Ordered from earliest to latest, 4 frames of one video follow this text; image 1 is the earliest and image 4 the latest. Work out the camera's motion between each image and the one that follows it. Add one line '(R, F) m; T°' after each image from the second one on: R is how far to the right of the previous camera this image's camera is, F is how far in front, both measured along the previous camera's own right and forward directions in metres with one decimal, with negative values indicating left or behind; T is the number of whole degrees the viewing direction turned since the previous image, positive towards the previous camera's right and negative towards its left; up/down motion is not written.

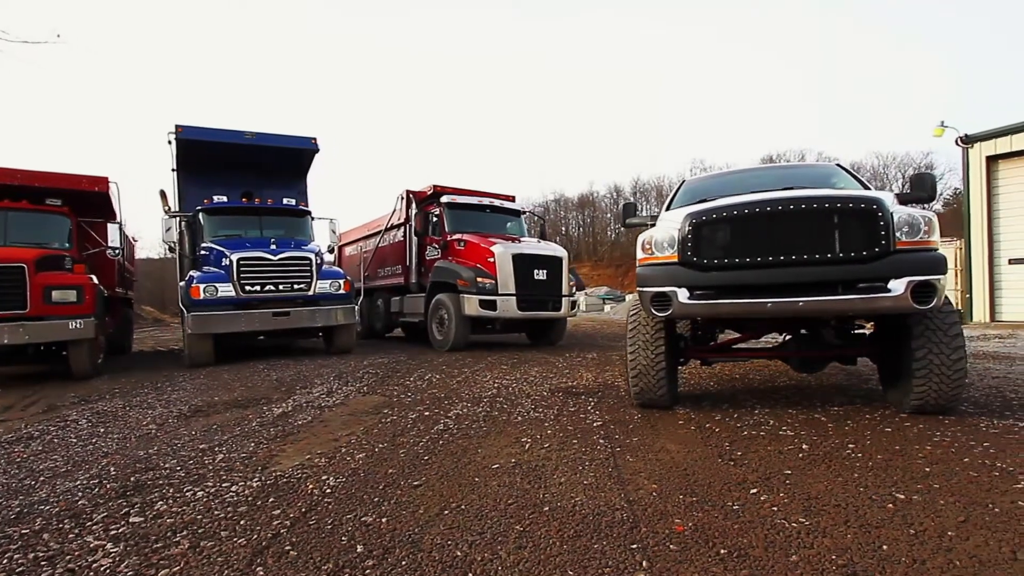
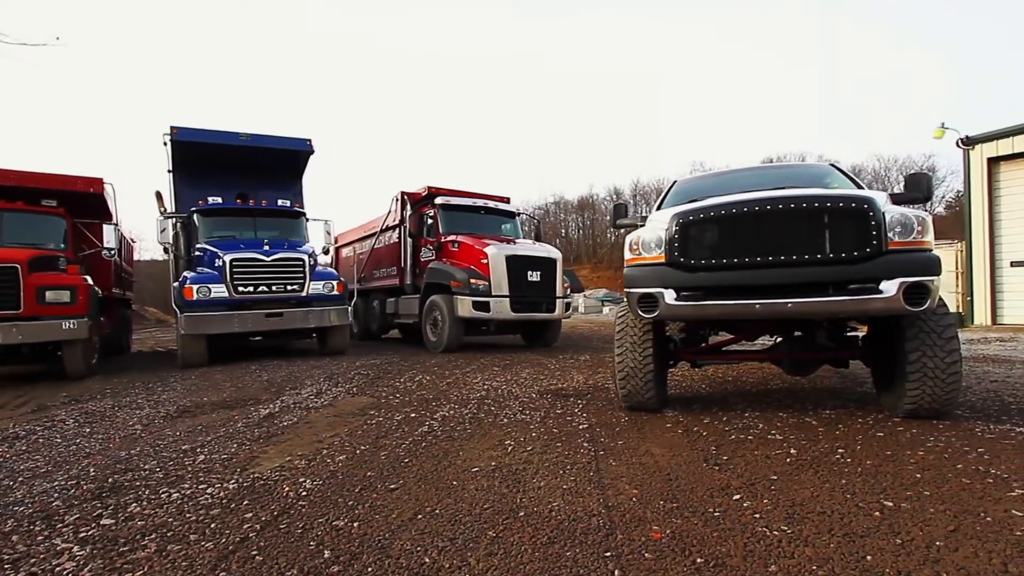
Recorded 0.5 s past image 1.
(+0.1, +0.1) m; 0°
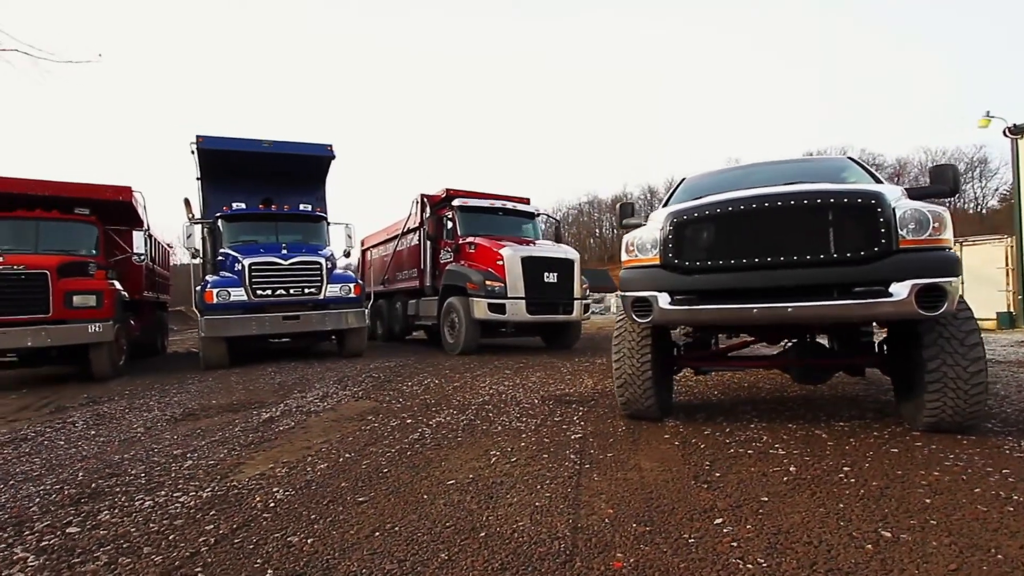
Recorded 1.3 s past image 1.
(+0.3, +0.2) m; -4°
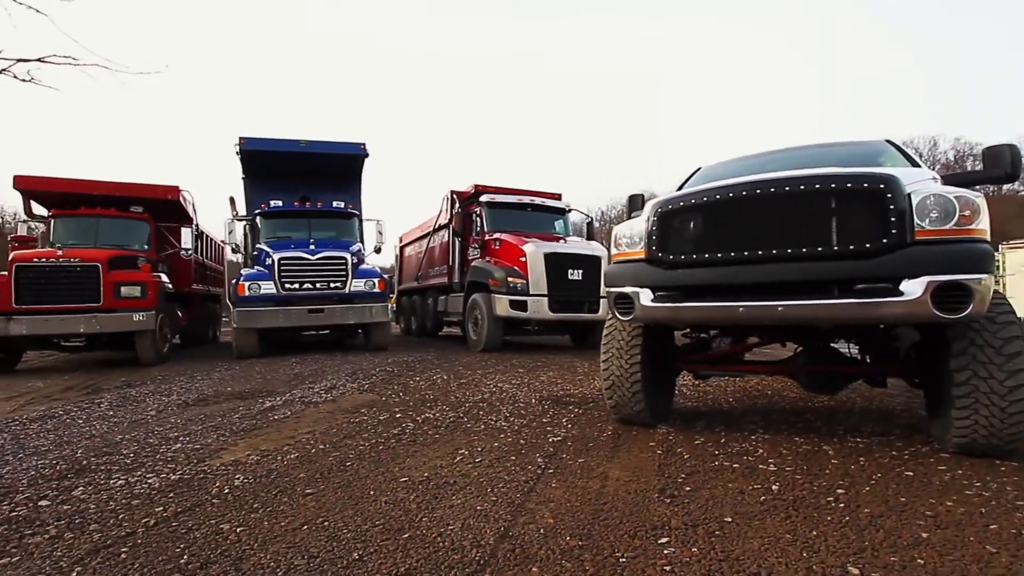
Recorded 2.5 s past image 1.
(+0.5, +0.2) m; -6°
